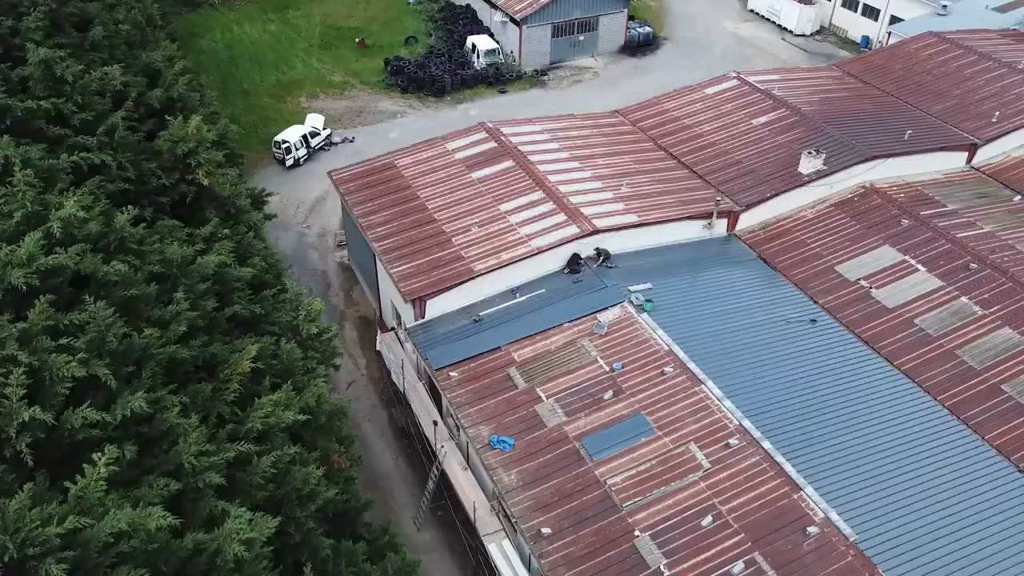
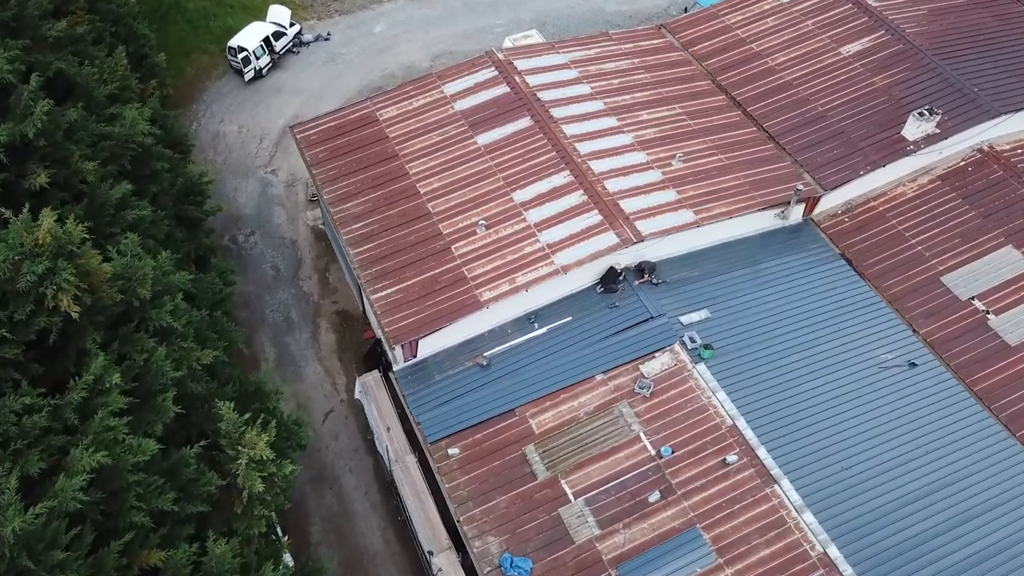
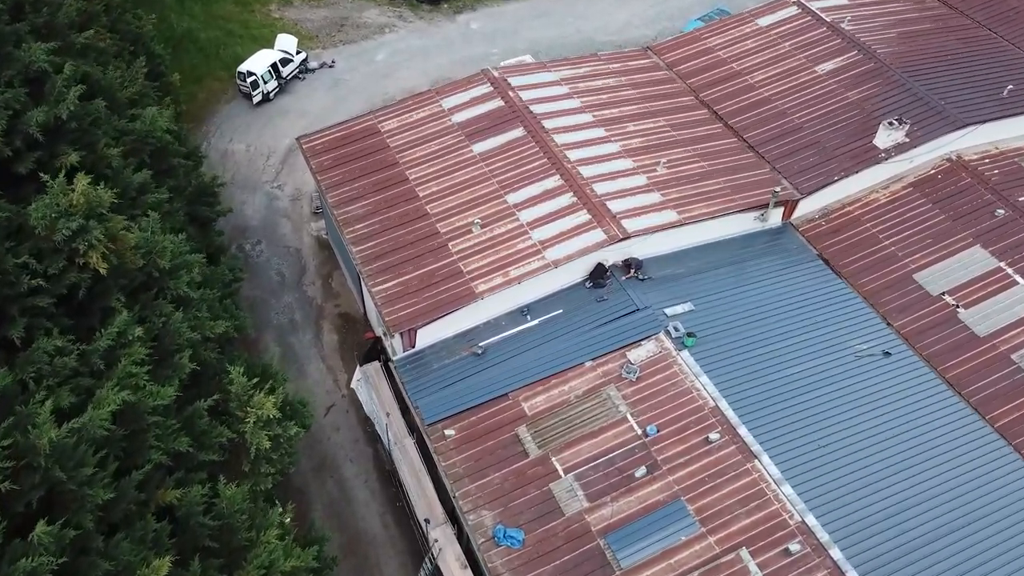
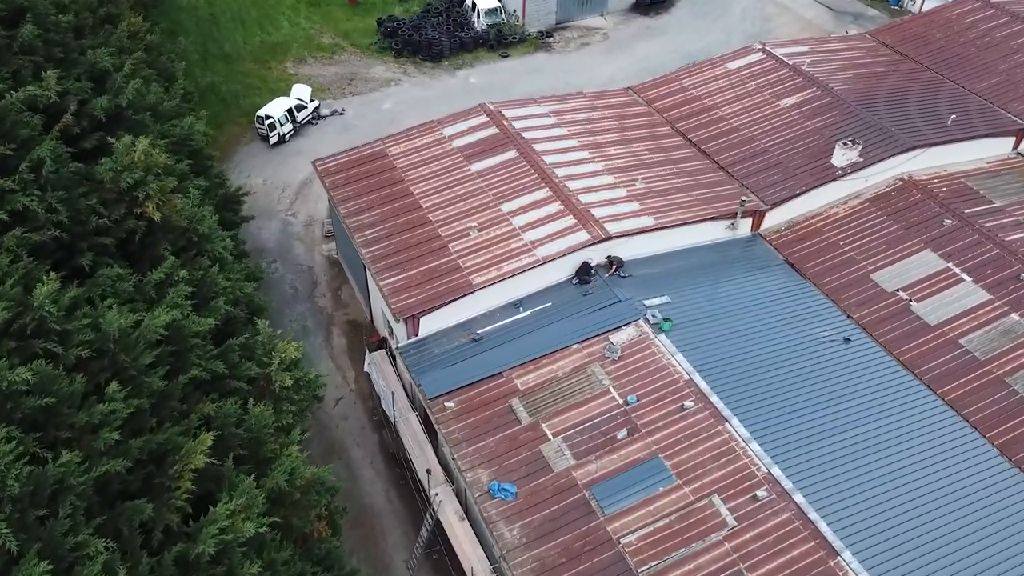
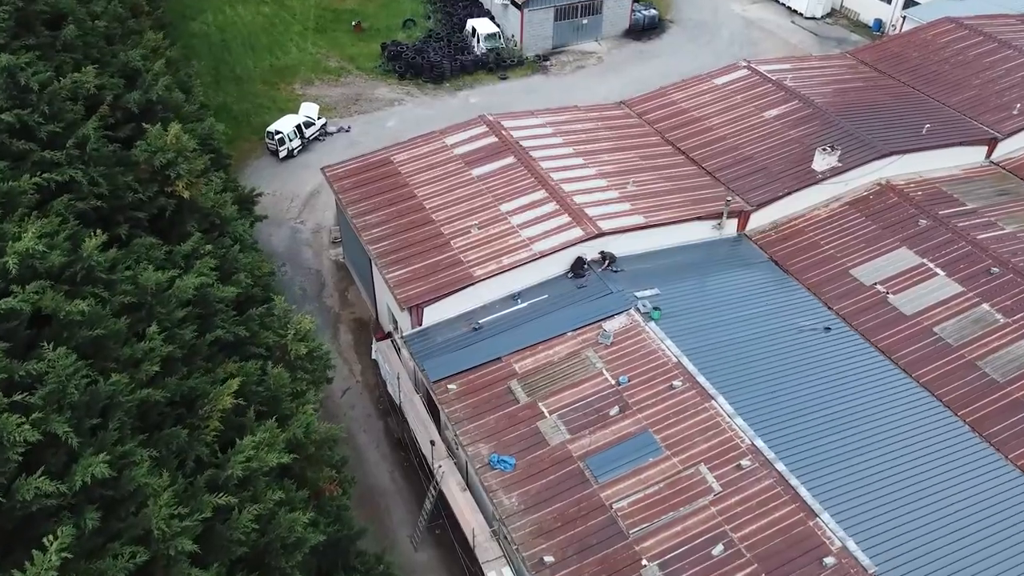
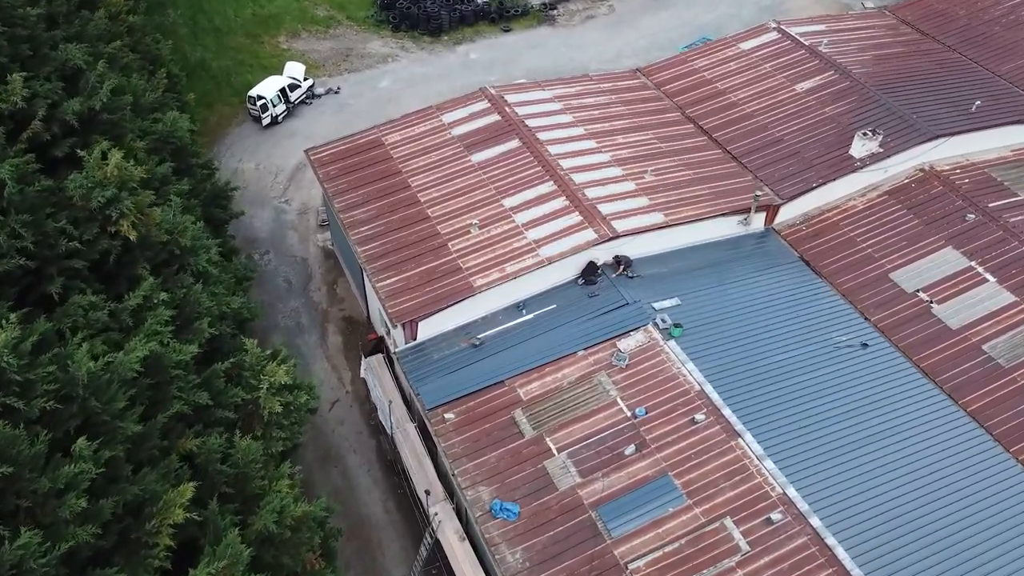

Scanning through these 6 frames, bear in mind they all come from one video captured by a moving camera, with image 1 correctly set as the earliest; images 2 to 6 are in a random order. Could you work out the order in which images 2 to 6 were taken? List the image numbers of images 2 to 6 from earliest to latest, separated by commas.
5, 4, 6, 3, 2
